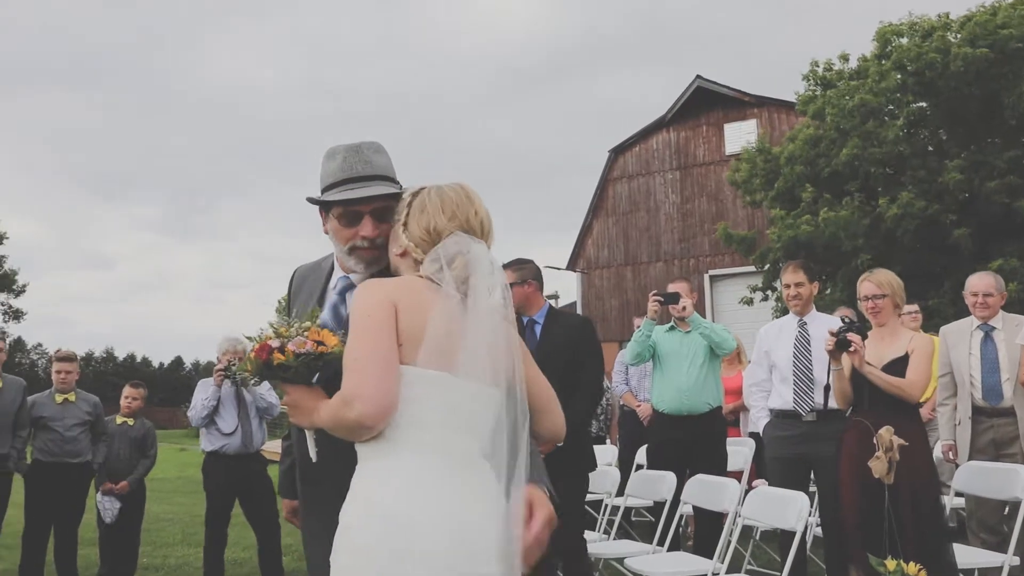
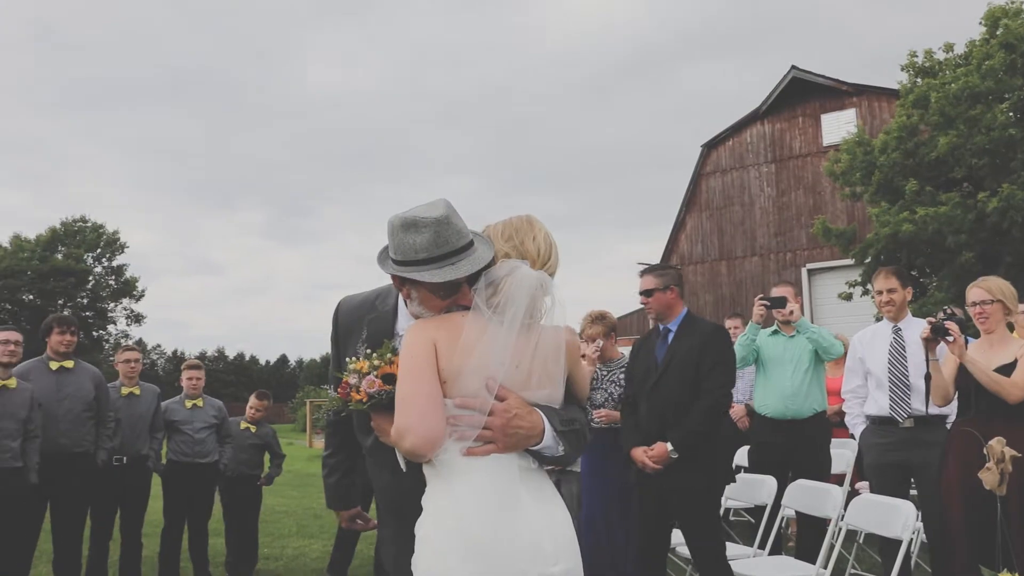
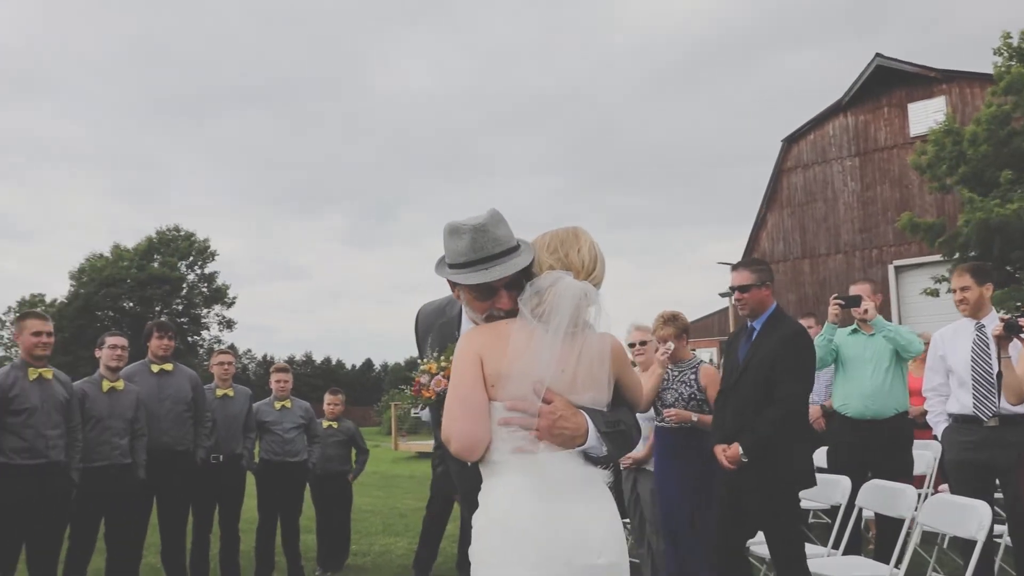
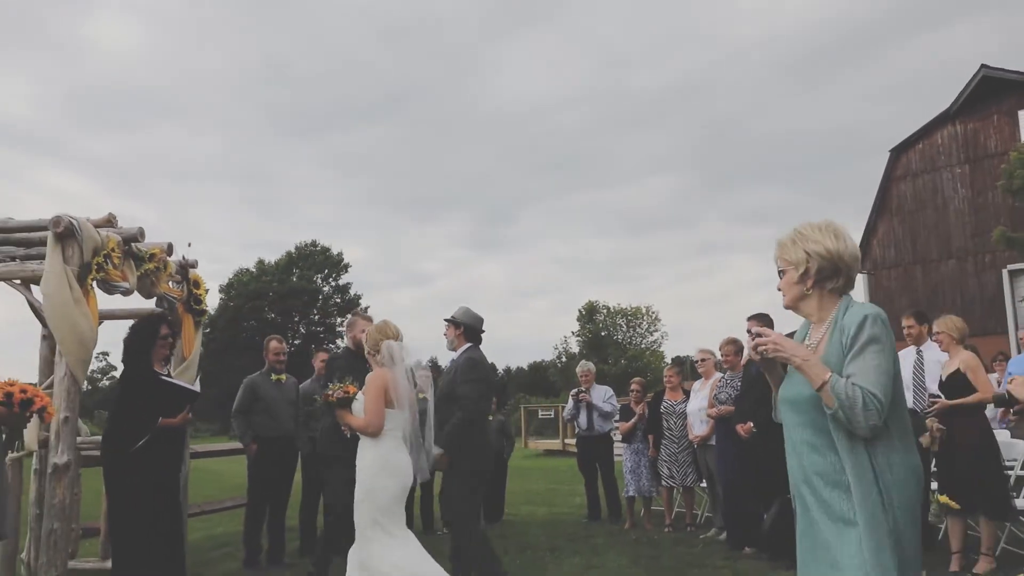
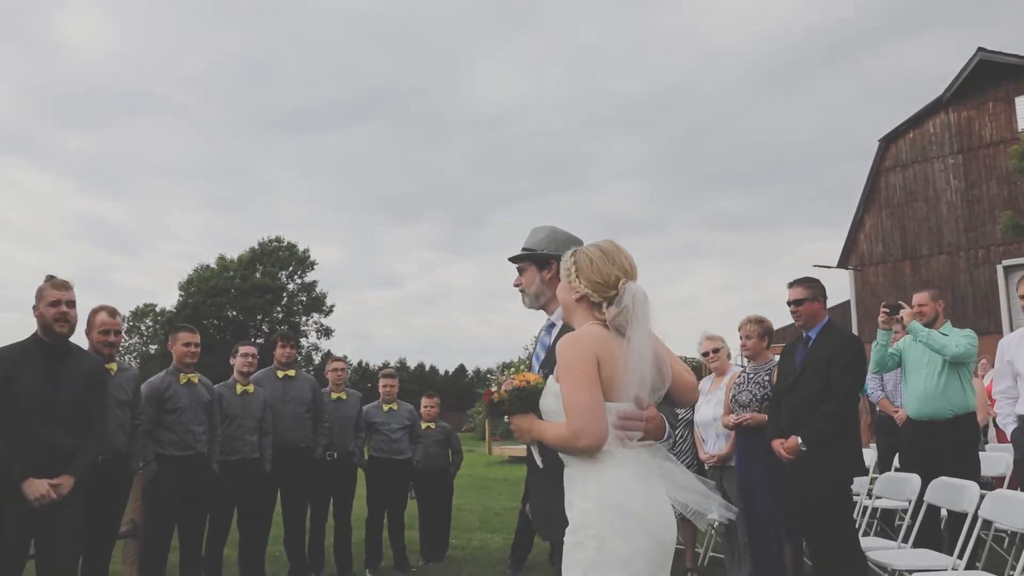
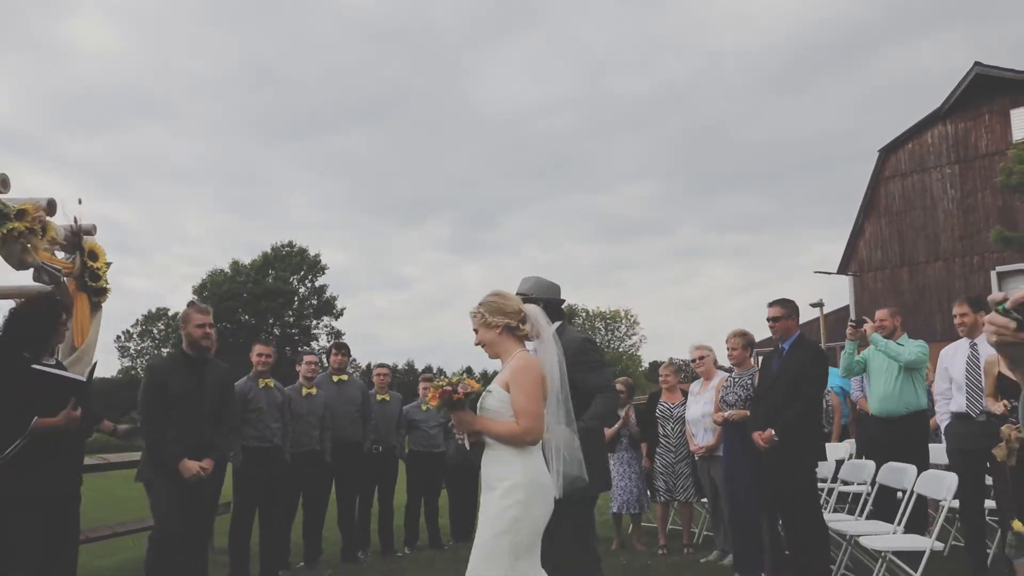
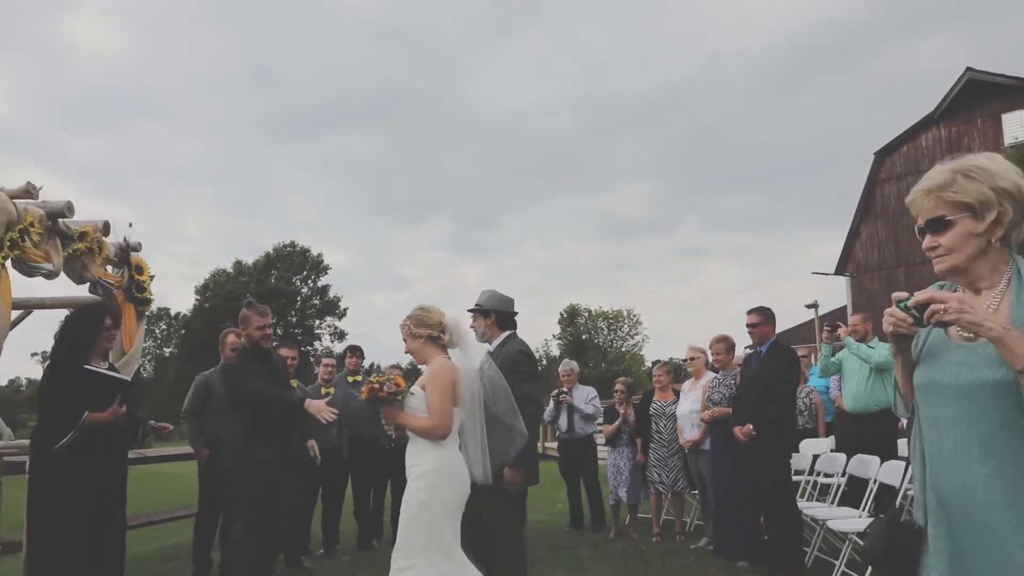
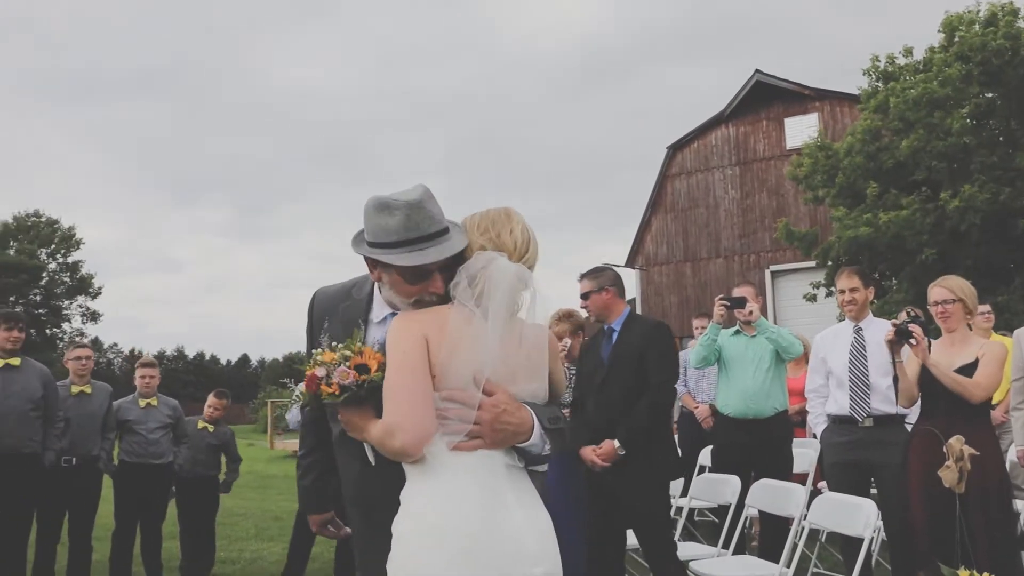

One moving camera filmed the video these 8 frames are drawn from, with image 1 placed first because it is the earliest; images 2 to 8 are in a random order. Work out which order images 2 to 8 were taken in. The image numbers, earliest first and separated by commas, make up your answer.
8, 2, 3, 5, 6, 7, 4
